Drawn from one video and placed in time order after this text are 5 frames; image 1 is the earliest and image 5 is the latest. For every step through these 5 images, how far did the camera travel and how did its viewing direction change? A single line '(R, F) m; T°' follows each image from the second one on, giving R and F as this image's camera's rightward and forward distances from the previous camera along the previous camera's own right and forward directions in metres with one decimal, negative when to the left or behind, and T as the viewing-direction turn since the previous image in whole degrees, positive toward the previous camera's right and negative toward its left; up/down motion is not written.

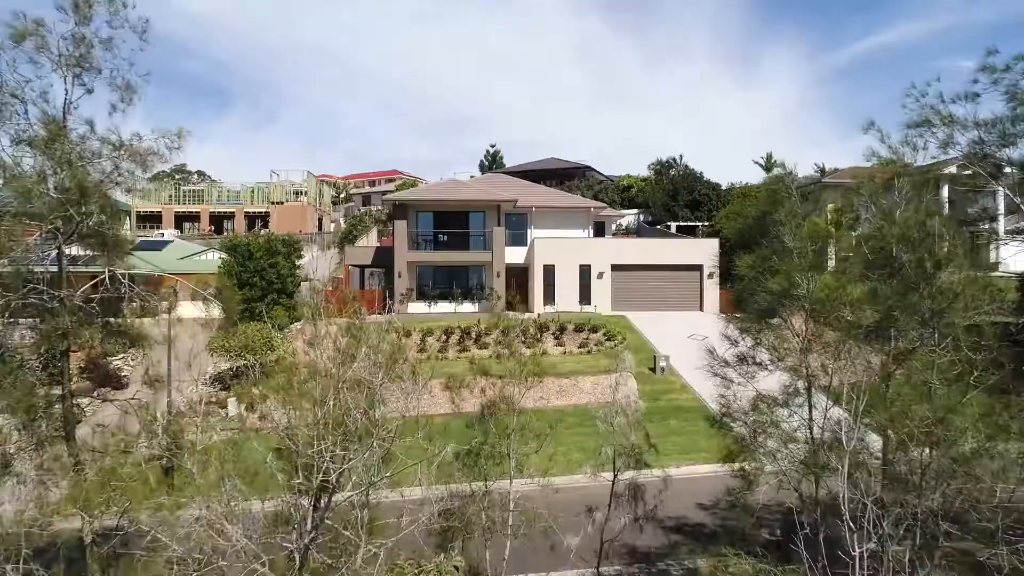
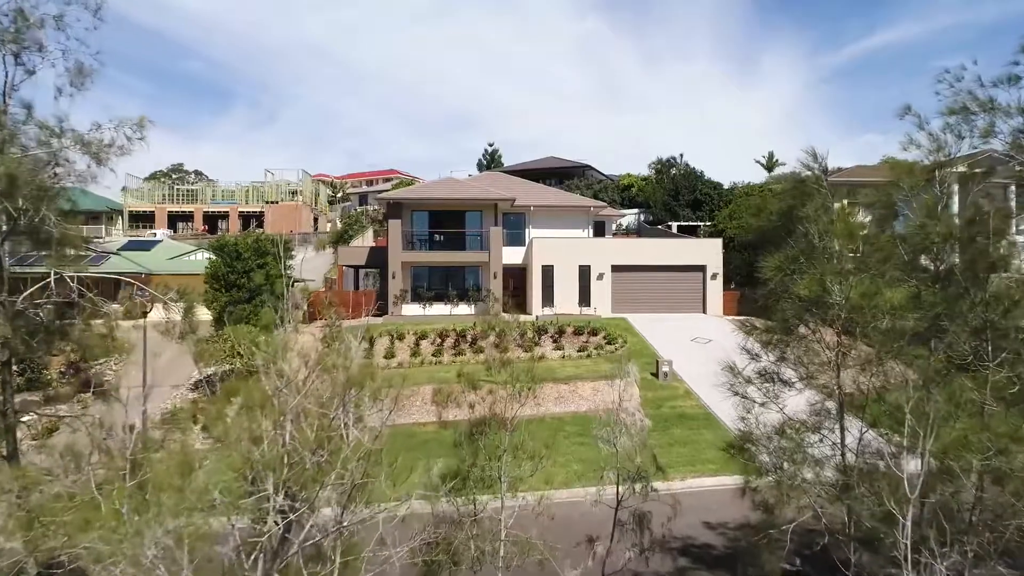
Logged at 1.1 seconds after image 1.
(+0.1, +0.7) m; 0°
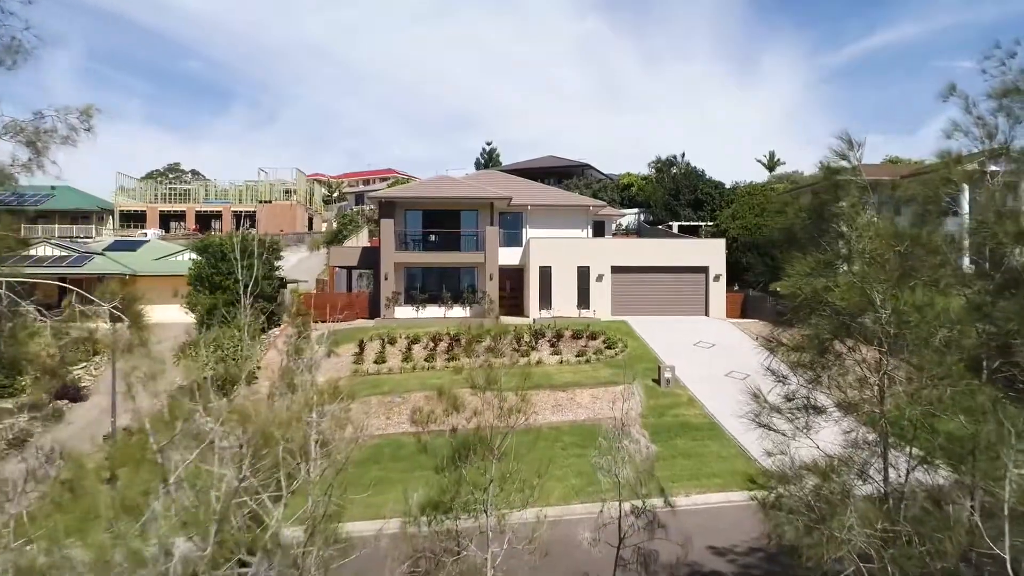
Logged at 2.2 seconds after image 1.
(+0.1, +0.8) m; 0°
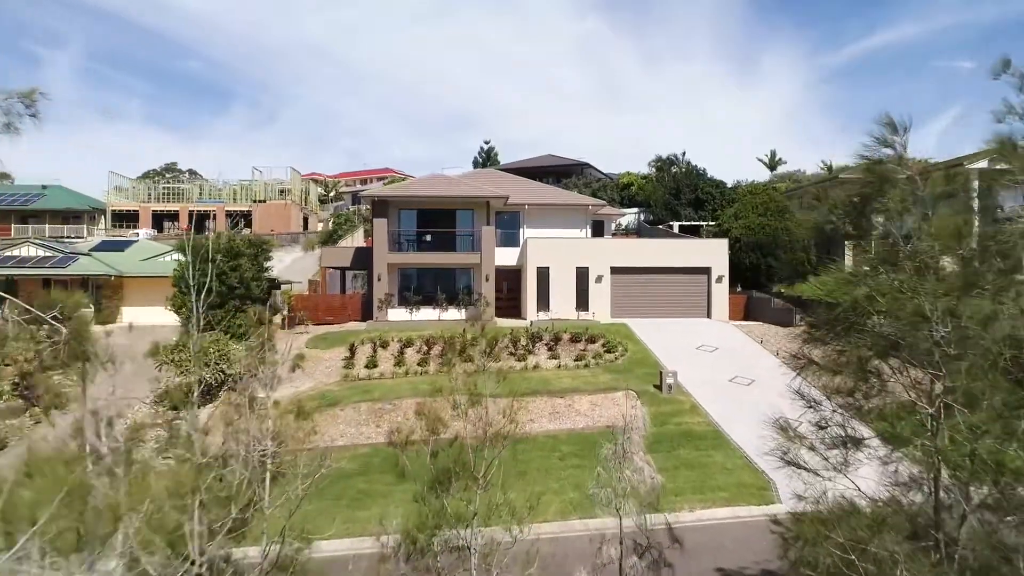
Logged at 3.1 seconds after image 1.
(+0.1, +0.6) m; 0°
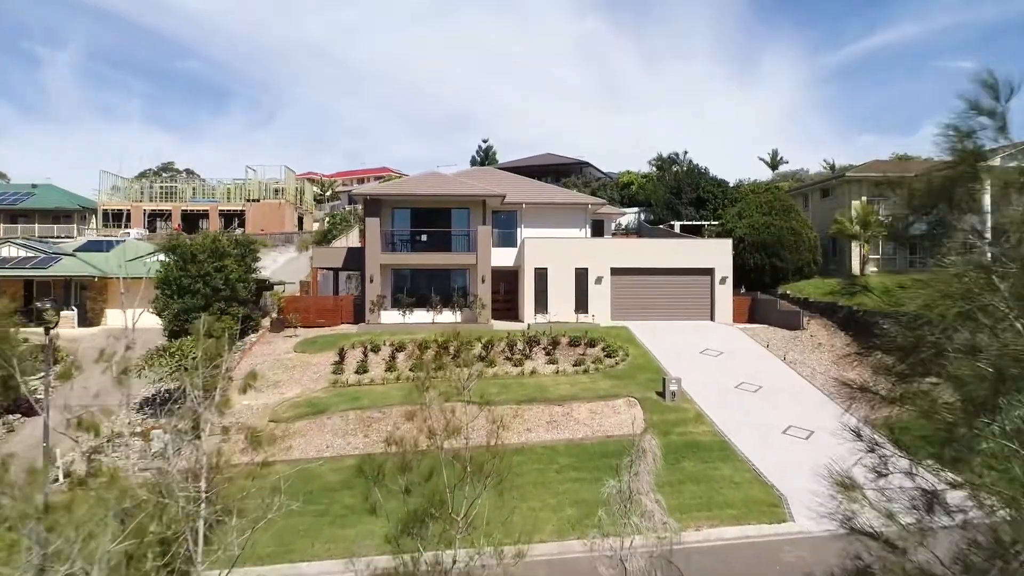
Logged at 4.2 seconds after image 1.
(+0.1, +0.7) m; 0°
